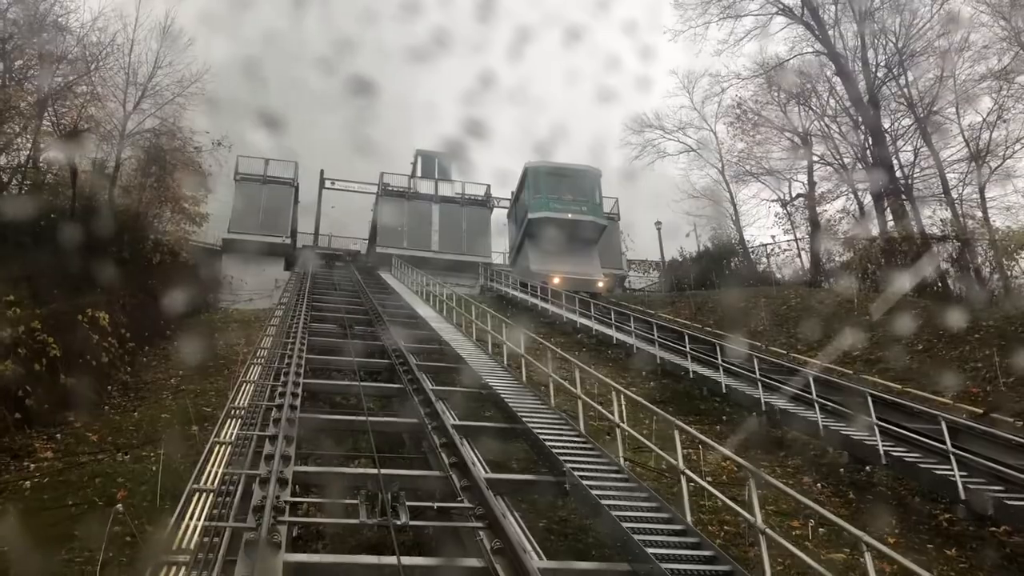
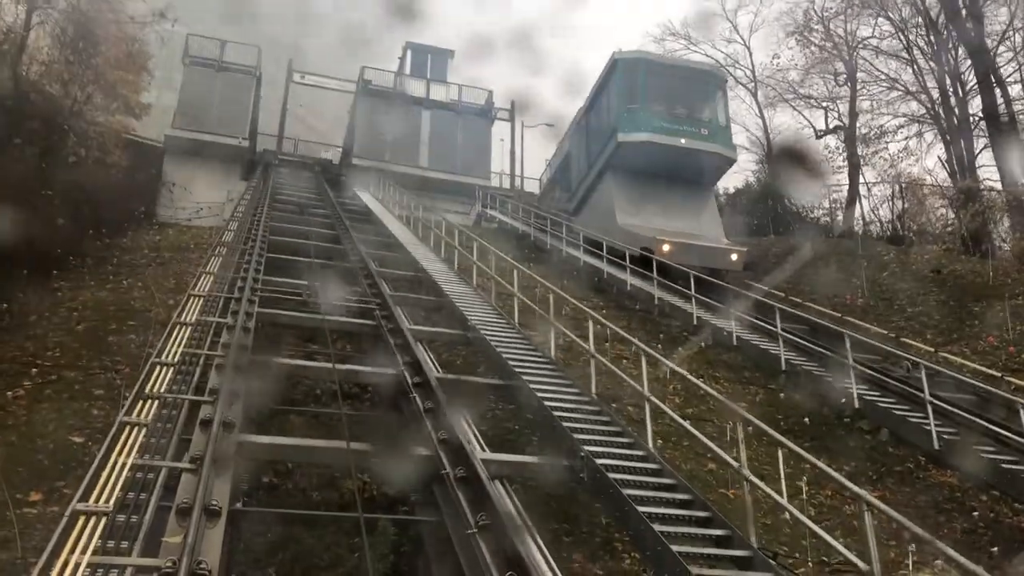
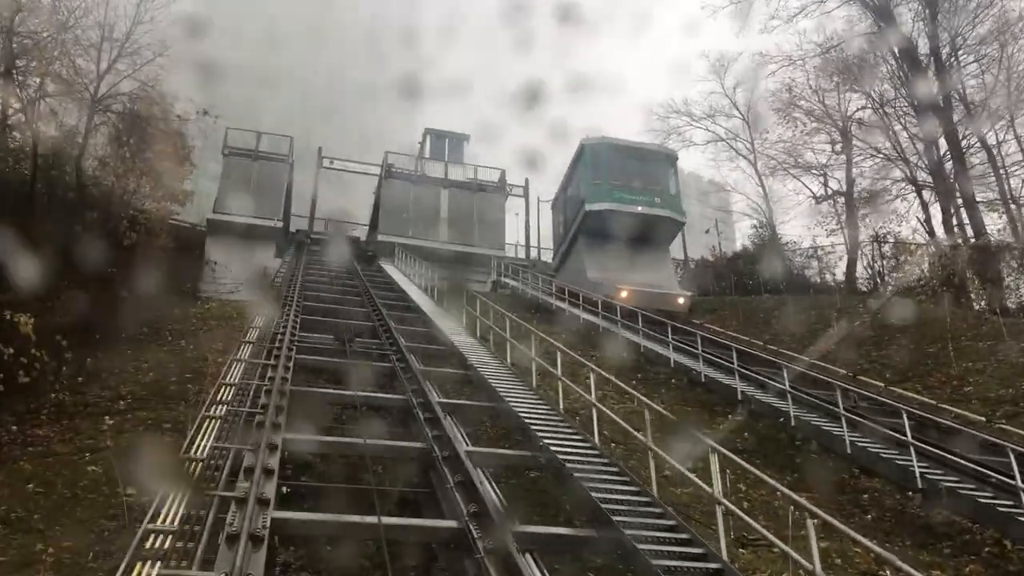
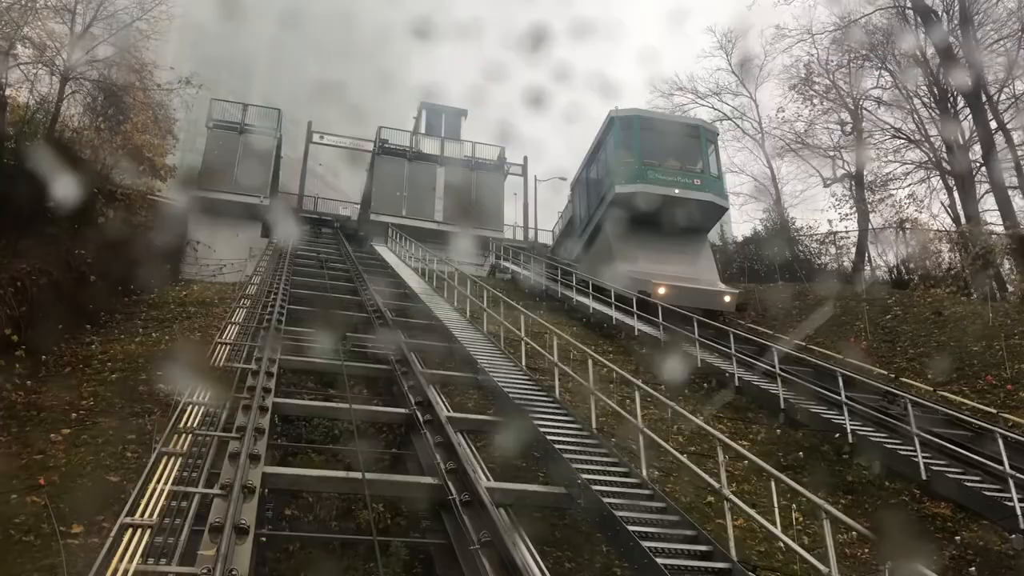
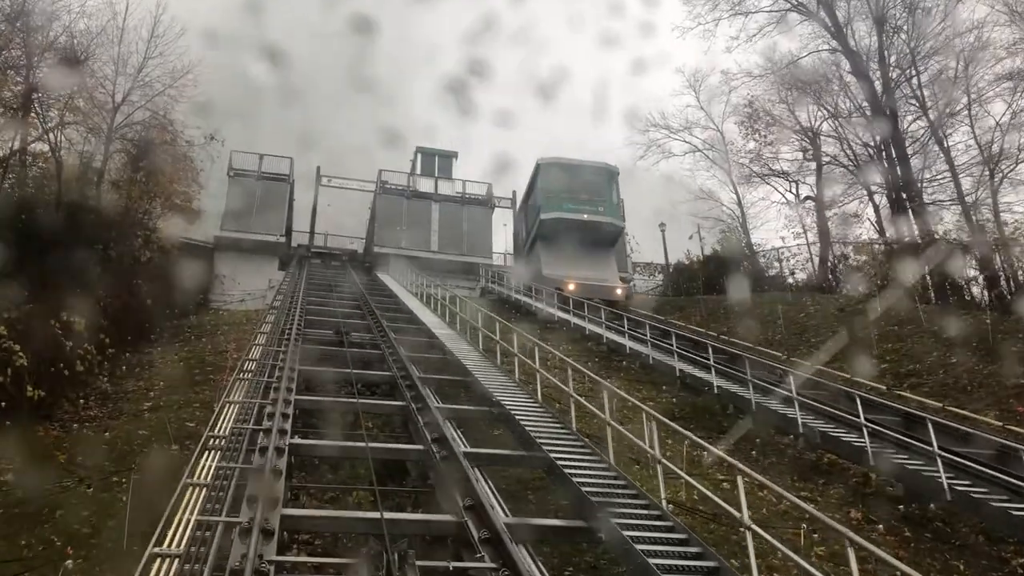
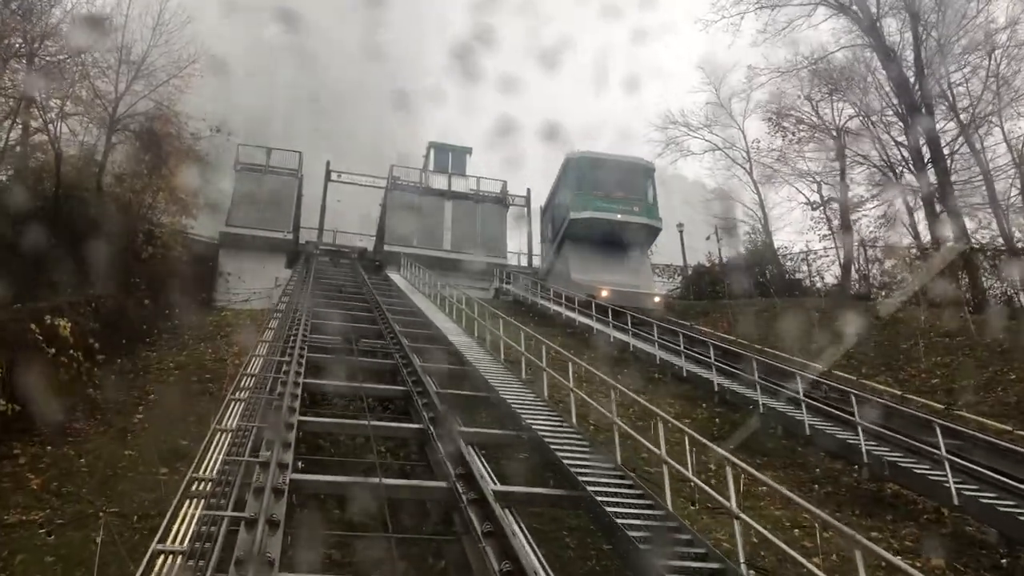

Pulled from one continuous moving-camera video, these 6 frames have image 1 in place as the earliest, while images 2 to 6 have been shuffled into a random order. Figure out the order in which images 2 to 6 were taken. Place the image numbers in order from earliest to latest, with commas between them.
5, 6, 3, 4, 2
